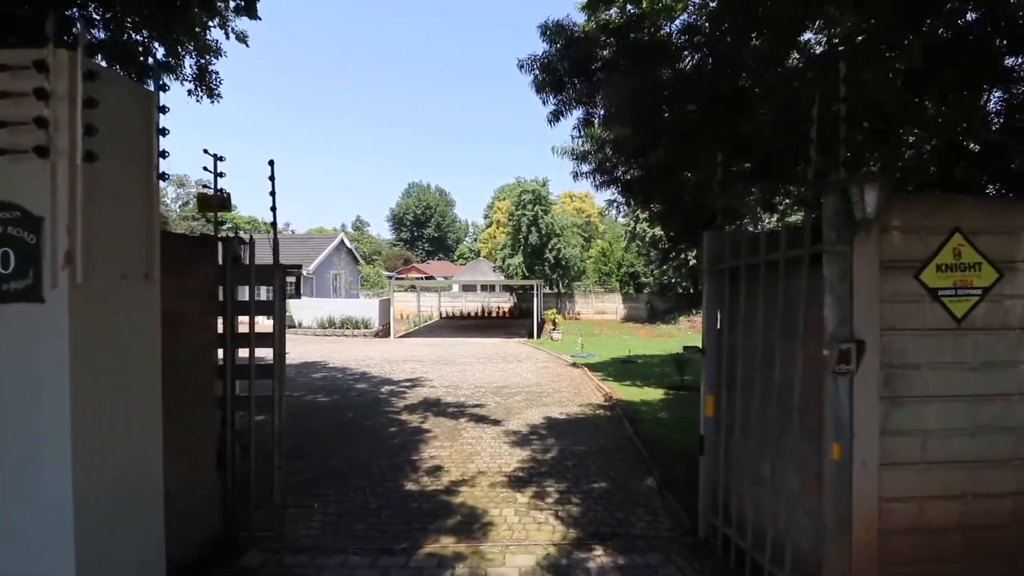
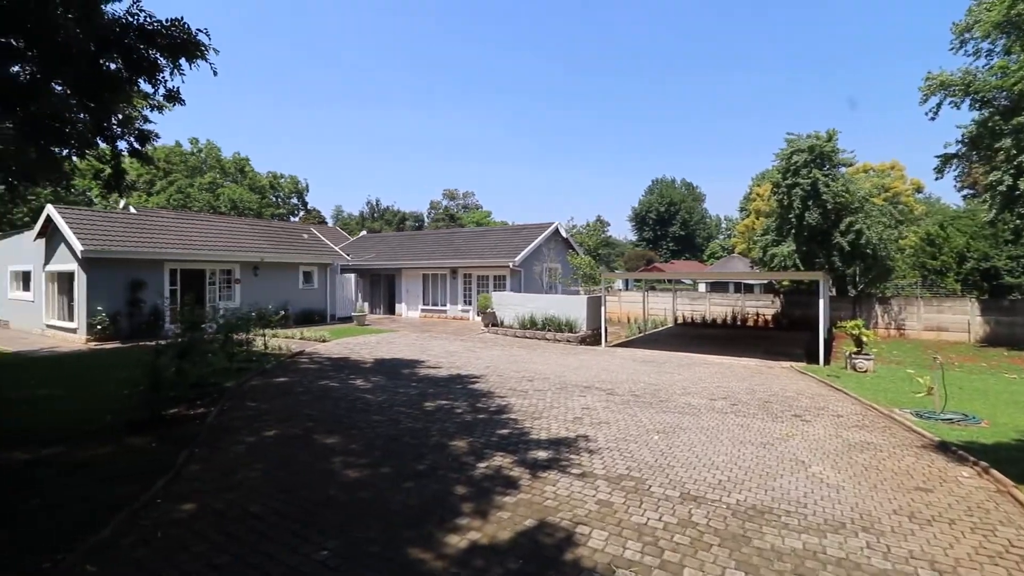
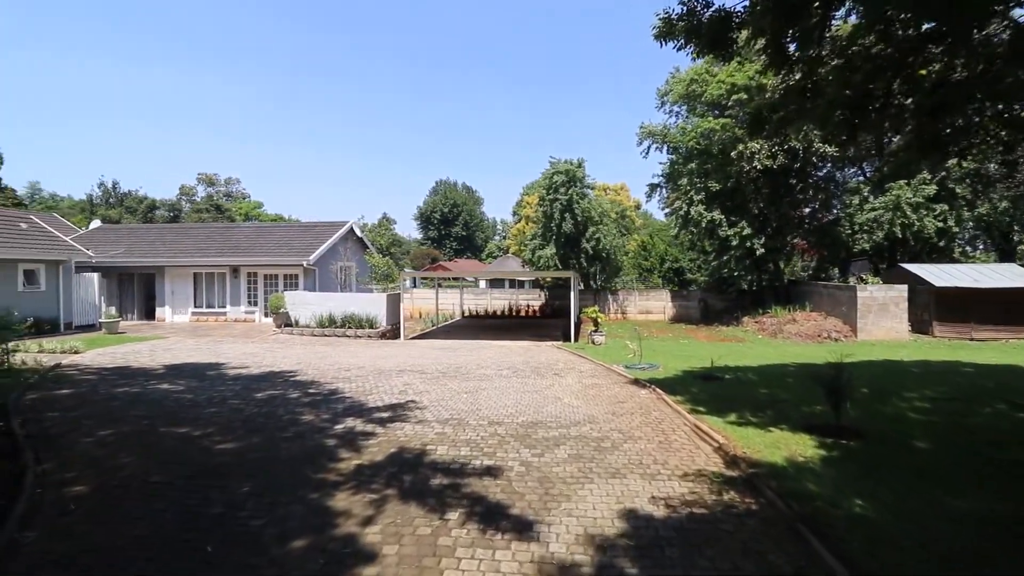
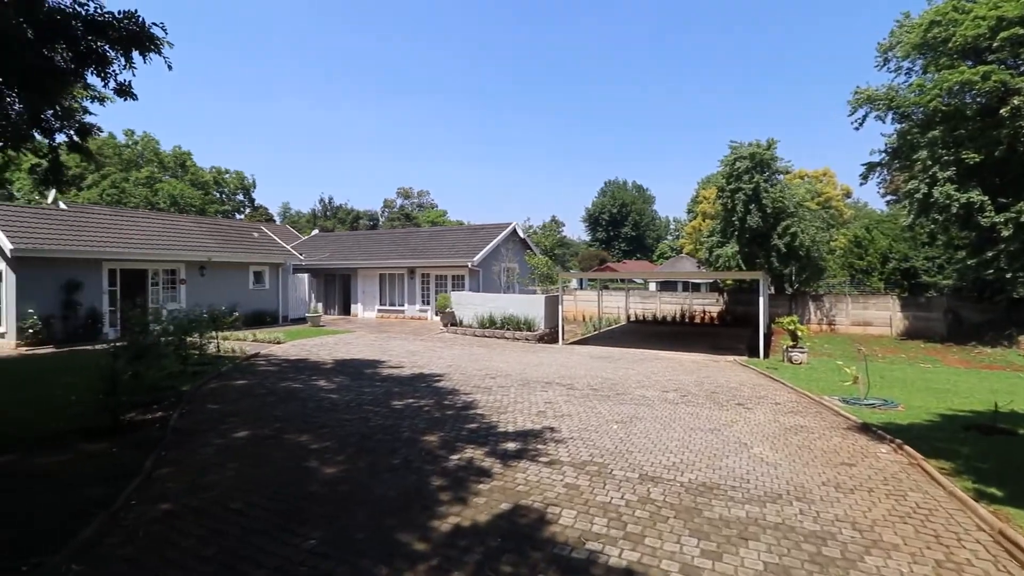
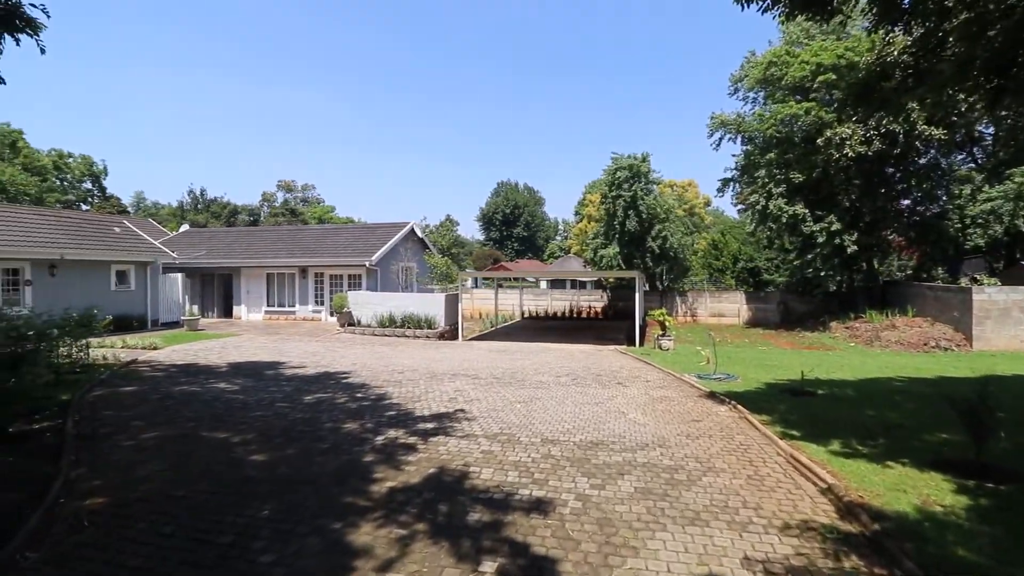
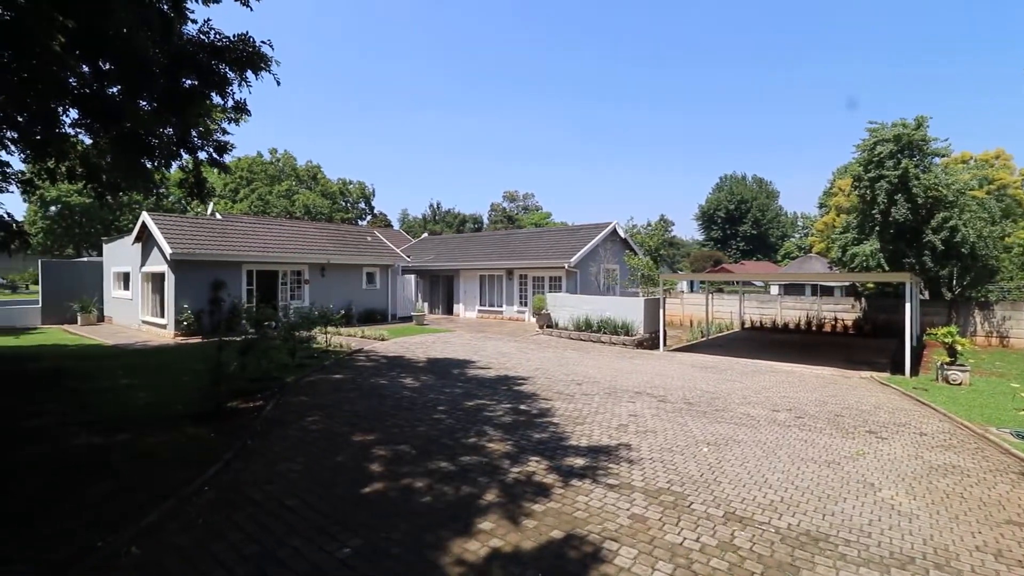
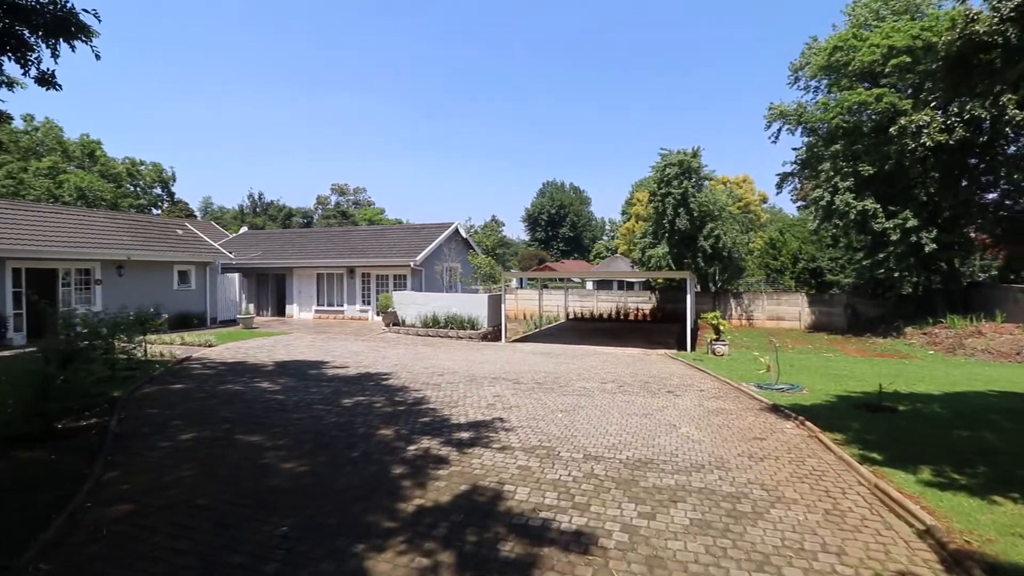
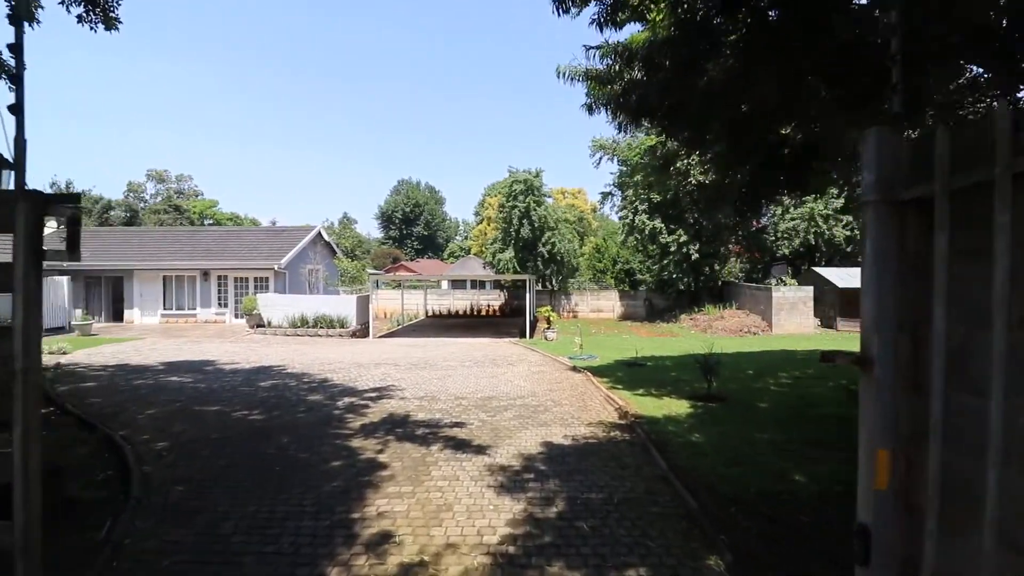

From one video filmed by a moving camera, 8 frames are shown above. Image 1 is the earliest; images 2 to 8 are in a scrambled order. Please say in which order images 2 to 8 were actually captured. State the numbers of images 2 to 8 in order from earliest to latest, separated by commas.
8, 3, 5, 7, 4, 2, 6
